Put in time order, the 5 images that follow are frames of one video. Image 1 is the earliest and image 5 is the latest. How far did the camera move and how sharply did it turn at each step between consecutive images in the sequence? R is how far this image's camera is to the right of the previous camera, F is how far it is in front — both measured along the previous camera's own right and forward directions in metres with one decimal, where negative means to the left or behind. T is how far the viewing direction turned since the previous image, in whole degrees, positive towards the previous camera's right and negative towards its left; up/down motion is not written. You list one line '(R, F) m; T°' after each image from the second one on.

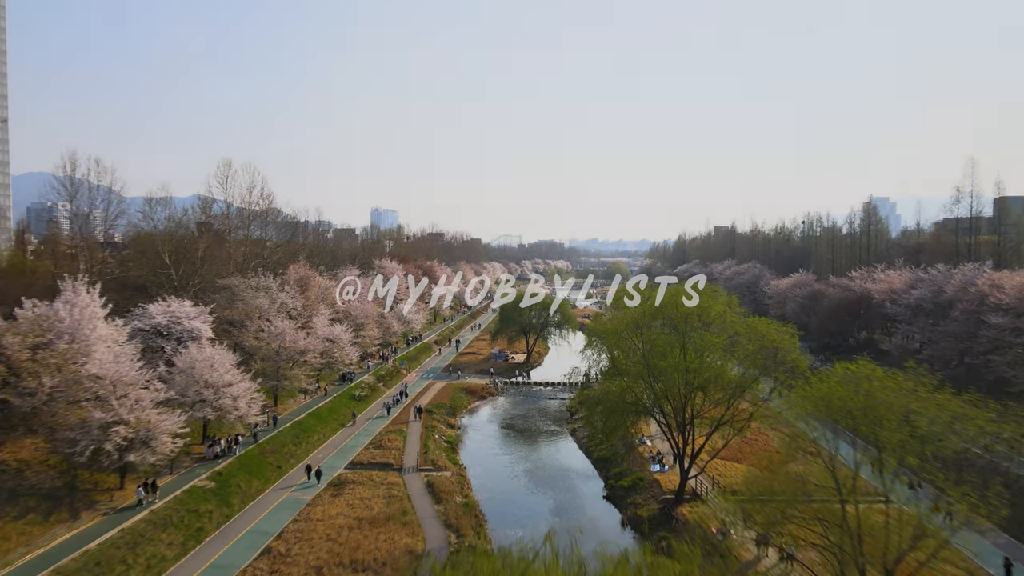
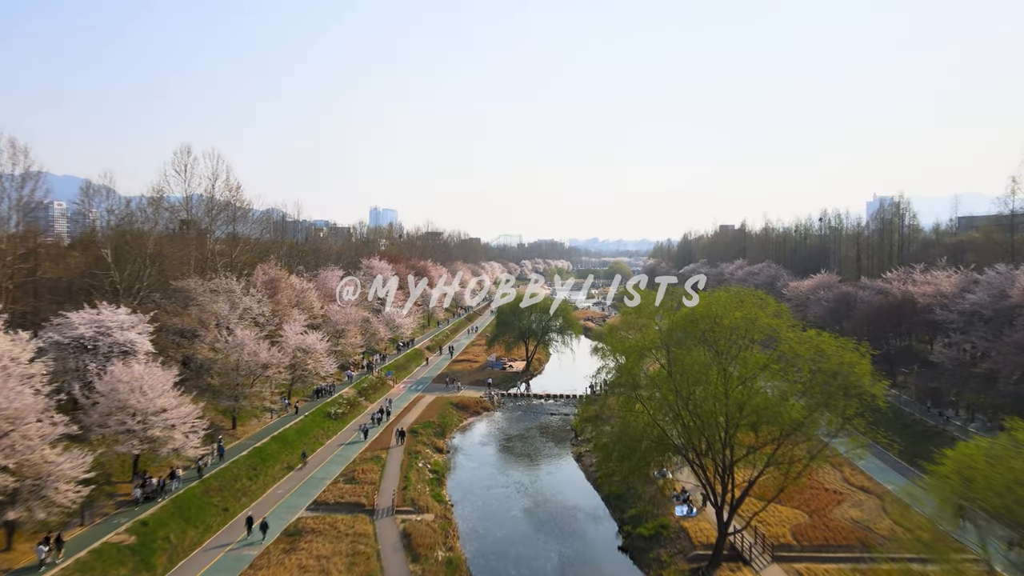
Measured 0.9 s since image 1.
(+0.2, +5.1) m; 0°
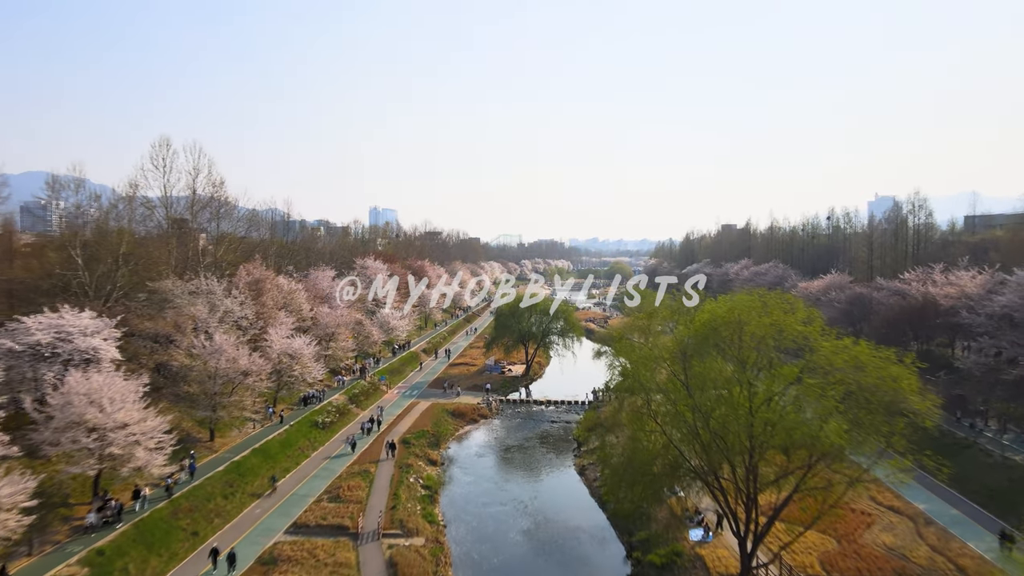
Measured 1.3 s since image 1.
(+0.1, +2.2) m; 0°
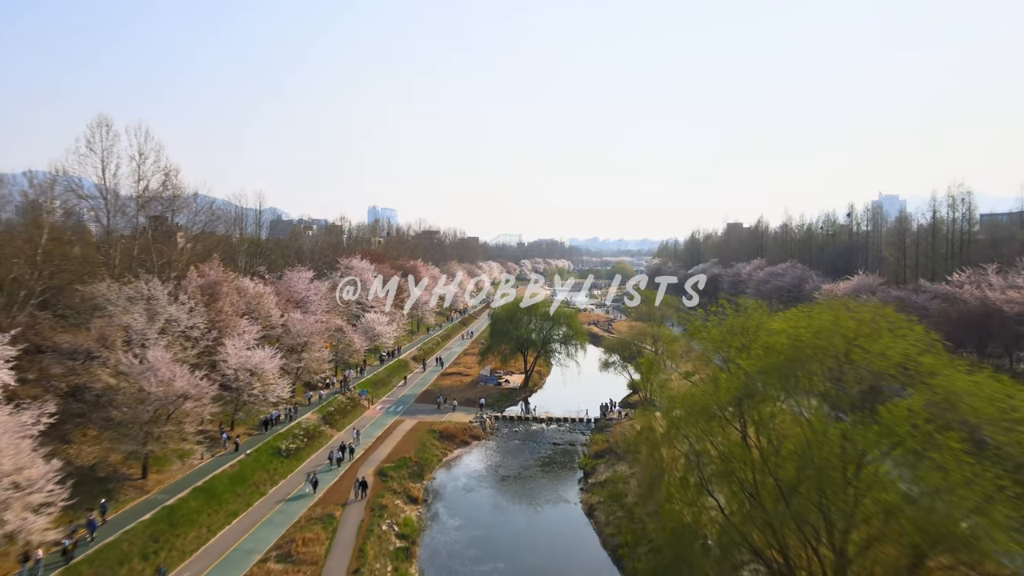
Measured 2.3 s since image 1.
(+0.2, +5.1) m; 0°
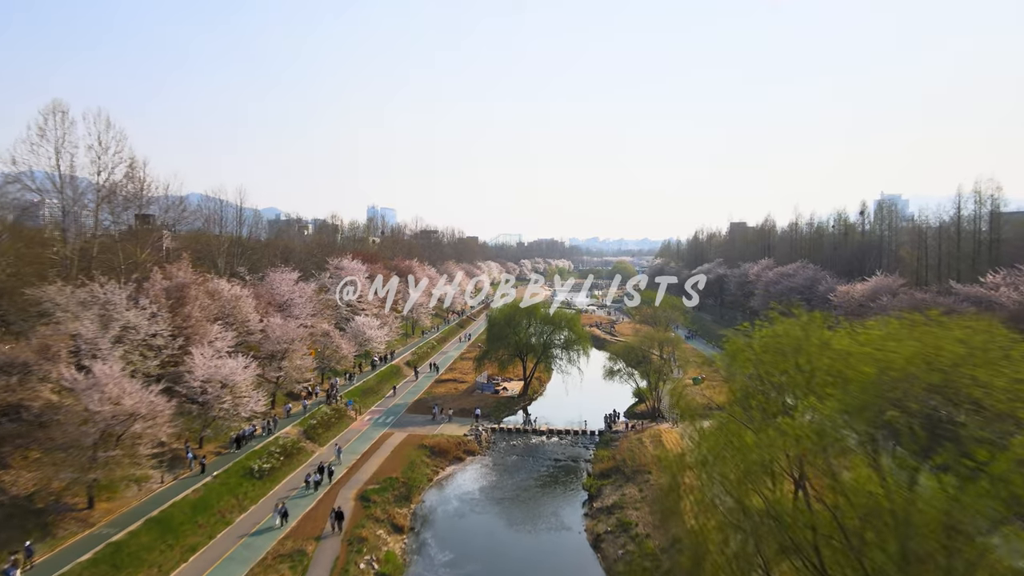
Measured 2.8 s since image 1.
(+0.1, +2.9) m; 0°
